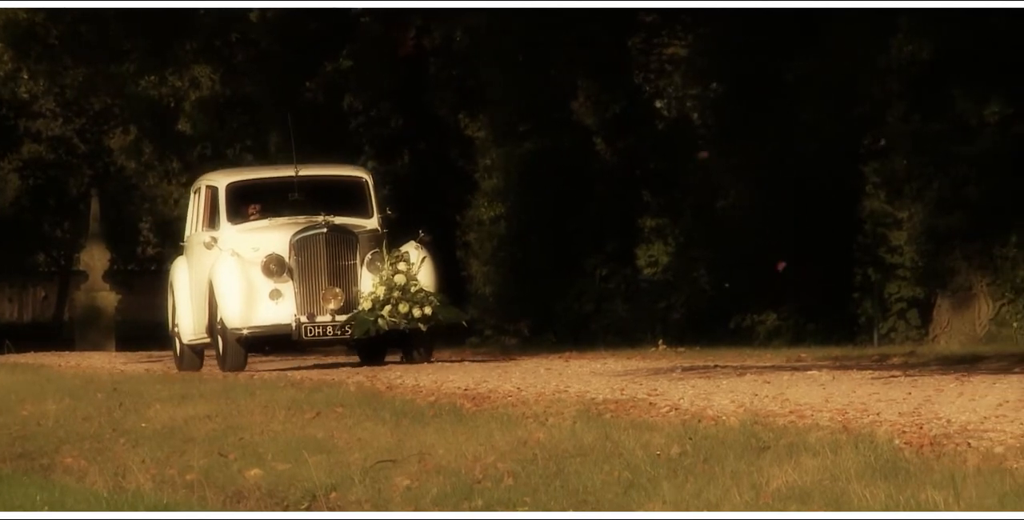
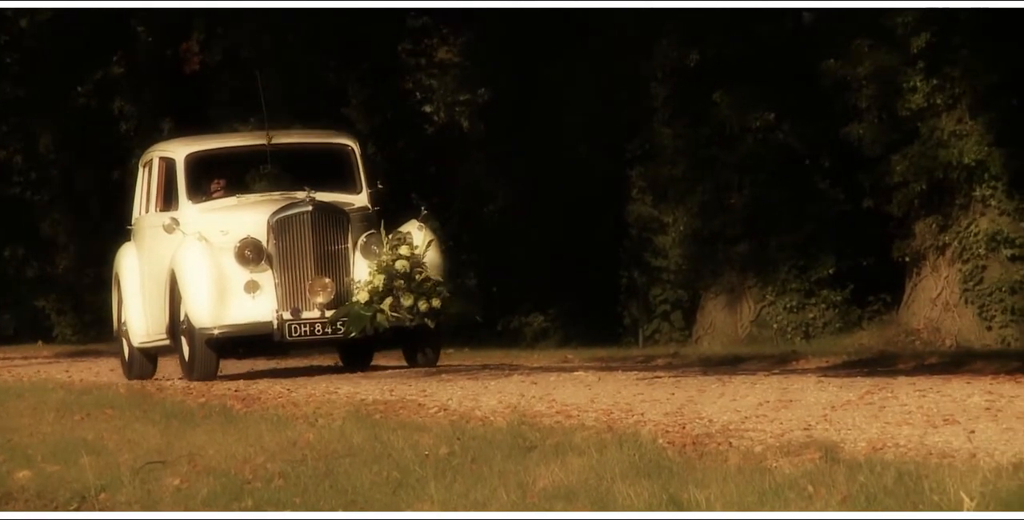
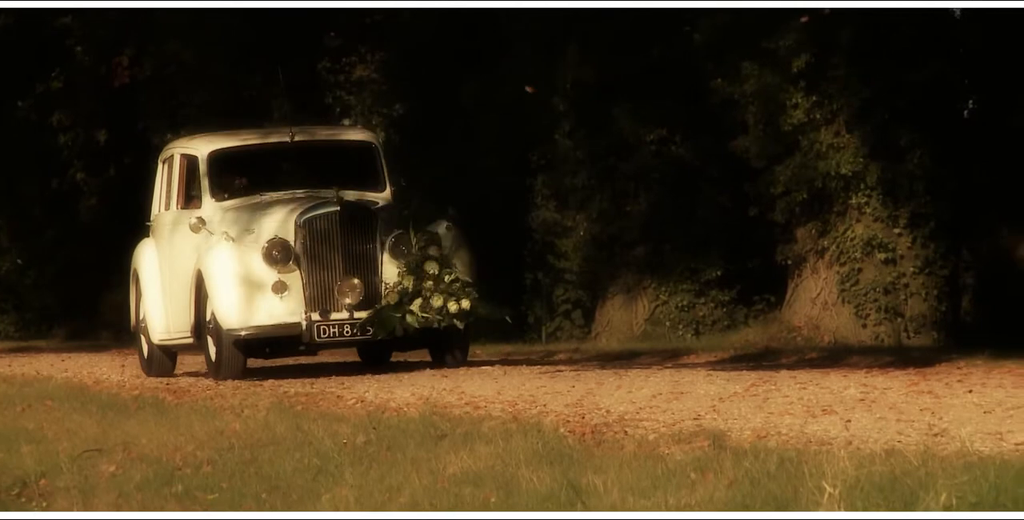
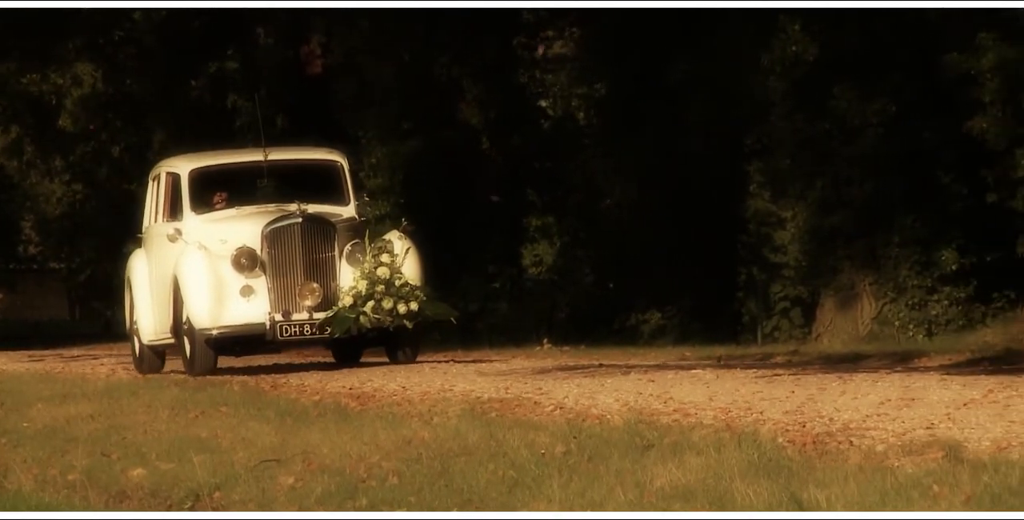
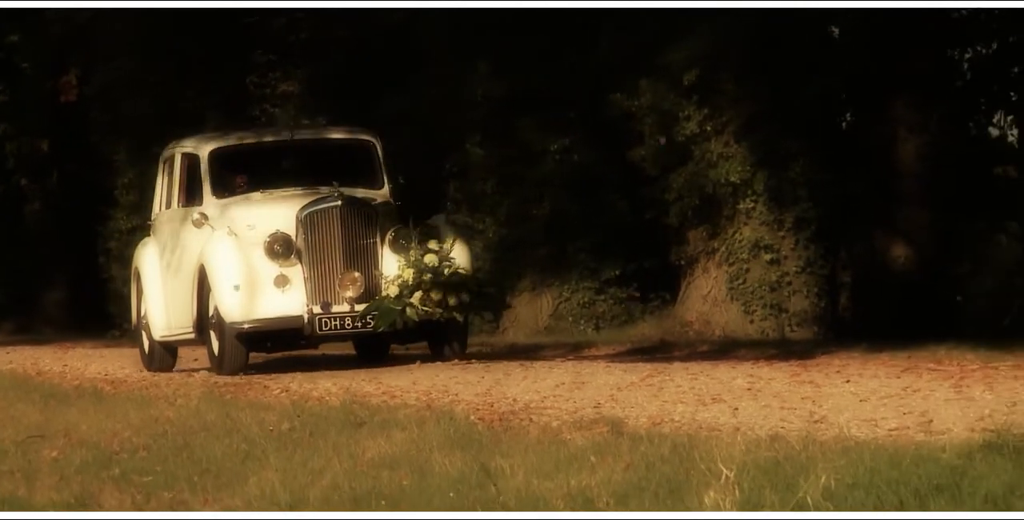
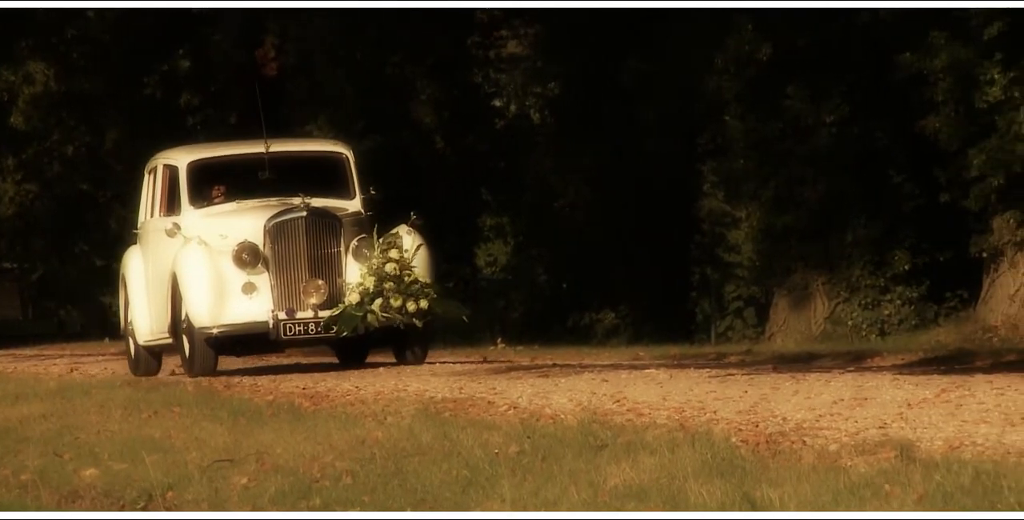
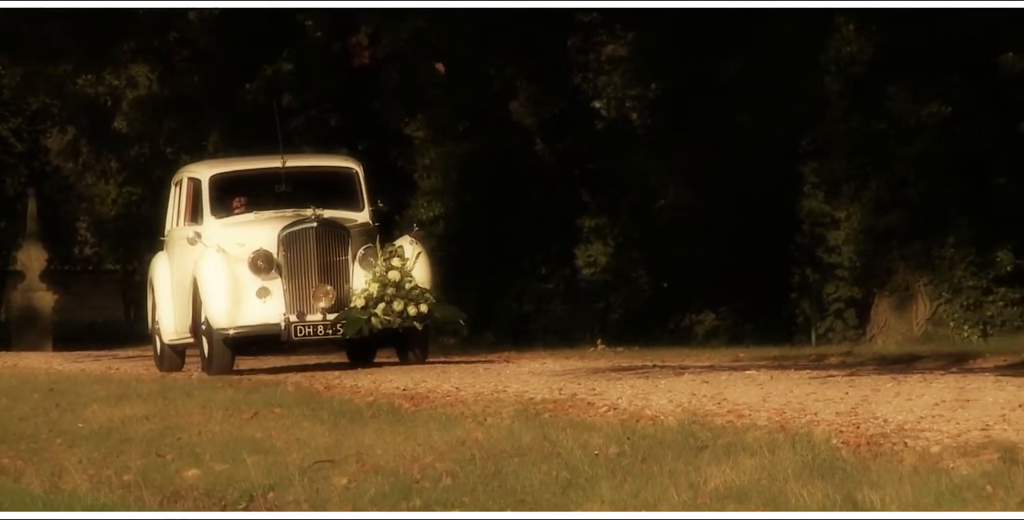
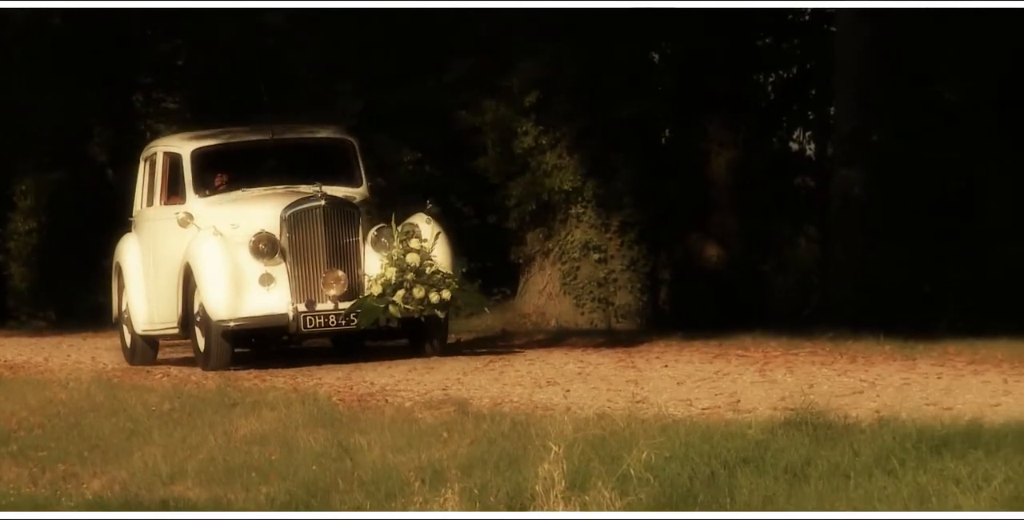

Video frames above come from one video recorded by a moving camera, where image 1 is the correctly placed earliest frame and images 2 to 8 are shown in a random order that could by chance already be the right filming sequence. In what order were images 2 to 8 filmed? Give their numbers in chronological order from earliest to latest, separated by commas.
7, 4, 6, 2, 3, 5, 8
